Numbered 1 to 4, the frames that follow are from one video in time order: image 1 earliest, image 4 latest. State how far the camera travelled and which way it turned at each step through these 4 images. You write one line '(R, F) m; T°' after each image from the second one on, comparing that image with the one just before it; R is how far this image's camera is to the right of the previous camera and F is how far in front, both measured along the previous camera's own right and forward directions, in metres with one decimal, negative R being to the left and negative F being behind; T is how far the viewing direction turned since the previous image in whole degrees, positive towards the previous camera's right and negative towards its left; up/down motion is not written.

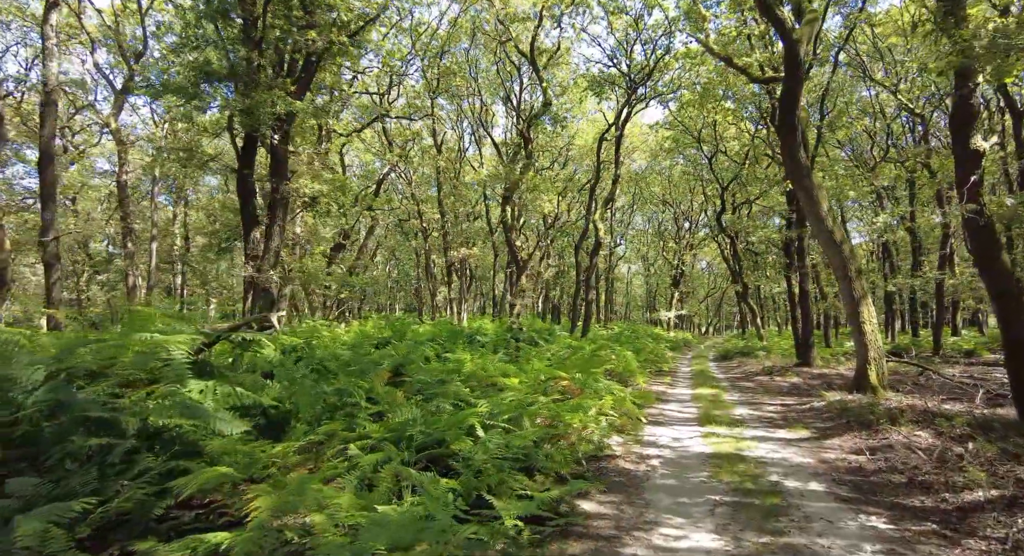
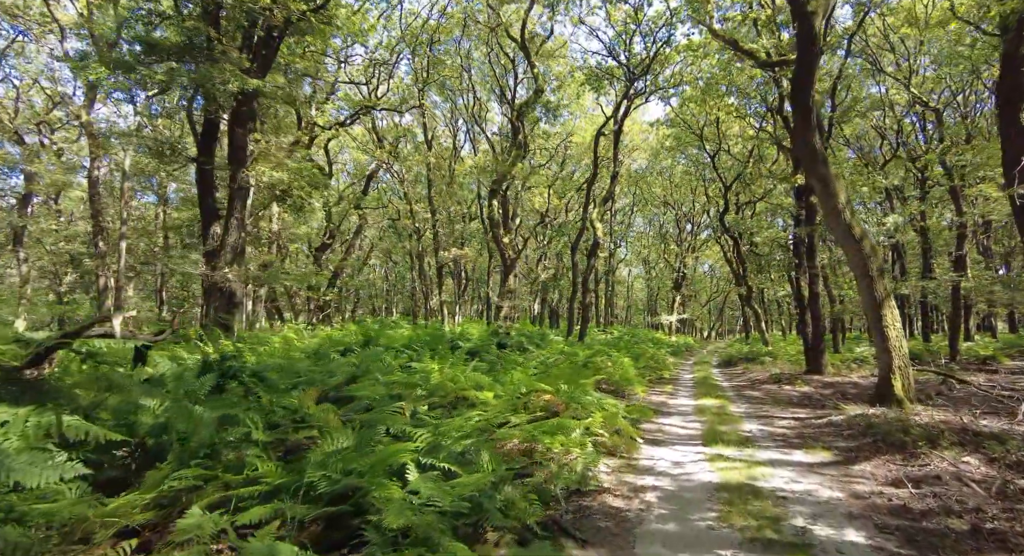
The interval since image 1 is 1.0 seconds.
(+0.3, +0.9) m; 0°
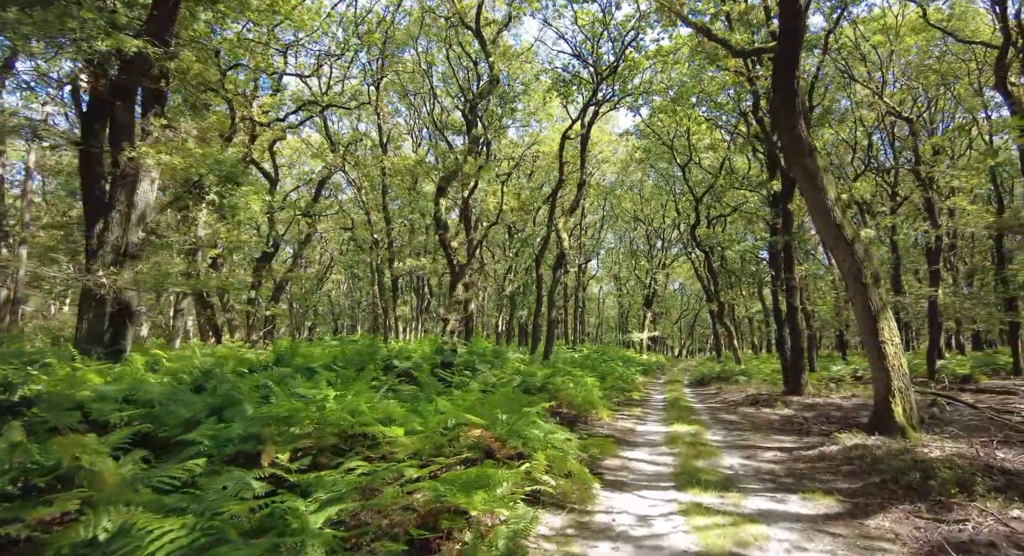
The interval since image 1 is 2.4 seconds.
(+0.4, +1.3) m; +3°
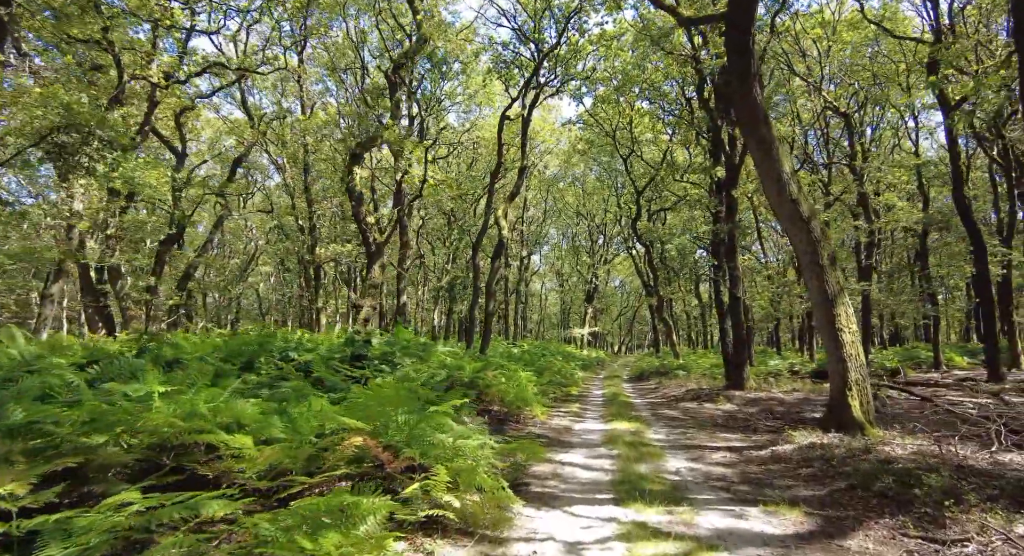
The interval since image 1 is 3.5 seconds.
(+0.3, +1.0) m; +5°
